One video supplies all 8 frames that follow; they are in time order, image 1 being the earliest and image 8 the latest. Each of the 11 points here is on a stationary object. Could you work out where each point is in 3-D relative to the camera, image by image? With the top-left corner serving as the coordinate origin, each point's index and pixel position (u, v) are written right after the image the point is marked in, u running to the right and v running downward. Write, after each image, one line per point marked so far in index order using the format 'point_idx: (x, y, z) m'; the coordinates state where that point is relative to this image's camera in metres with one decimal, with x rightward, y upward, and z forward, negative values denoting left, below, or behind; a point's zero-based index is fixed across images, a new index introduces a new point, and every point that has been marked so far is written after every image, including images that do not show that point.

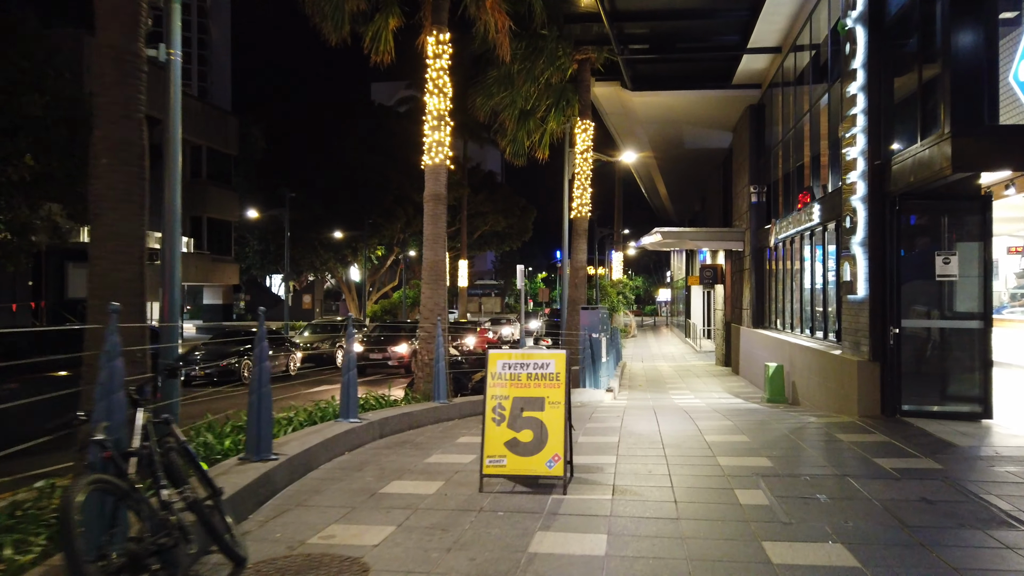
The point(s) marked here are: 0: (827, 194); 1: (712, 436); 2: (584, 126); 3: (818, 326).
0: (+5.3, +1.6, +13.1) m
1: (+2.3, -1.7, +9.0) m
2: (+1.7, +3.9, +18.6) m
3: (+5.5, -0.7, +14.0) m
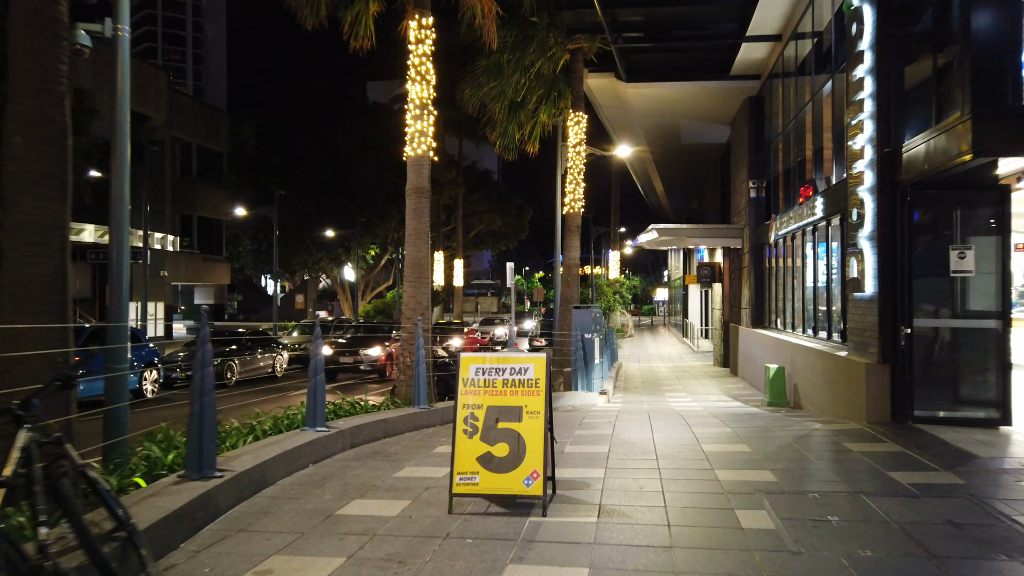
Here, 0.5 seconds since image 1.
0: (+5.1, +1.6, +12.4) m
1: (+2.1, -1.7, +8.3) m
2: (+1.5, +3.9, +17.9) m
3: (+5.3, -0.6, +13.4) m
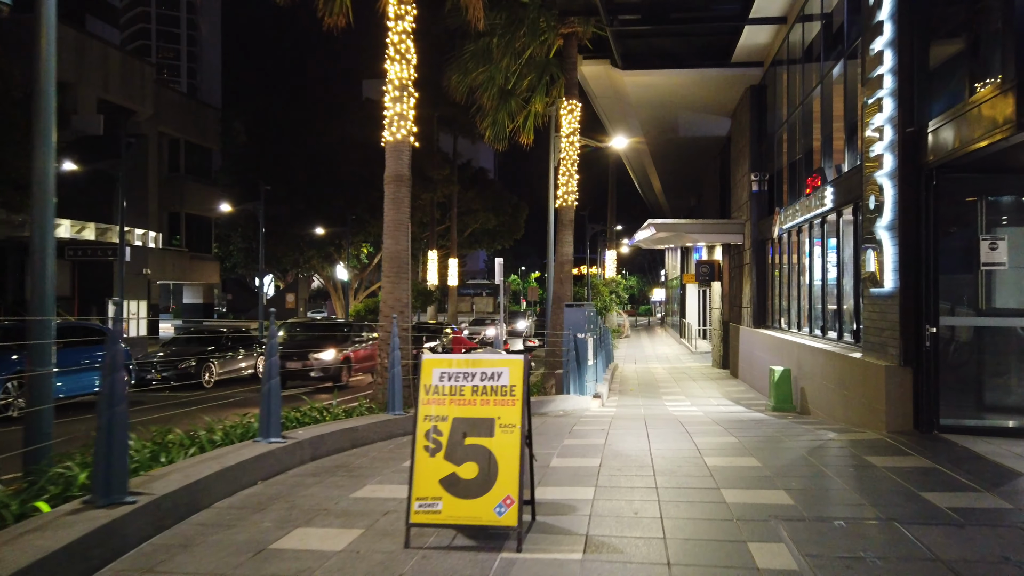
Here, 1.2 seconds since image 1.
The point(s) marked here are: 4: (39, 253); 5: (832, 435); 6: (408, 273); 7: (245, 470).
0: (+4.9, +1.7, +11.6) m
1: (+1.9, -1.6, +7.4) m
2: (+1.3, +4.0, +17.0) m
3: (+5.1, -0.6, +12.5) m
4: (-3.9, +0.3, +6.4) m
5: (+3.5, -1.6, +8.4) m
6: (-1.6, +0.2, +11.8) m
7: (-2.2, -1.5, +6.3) m
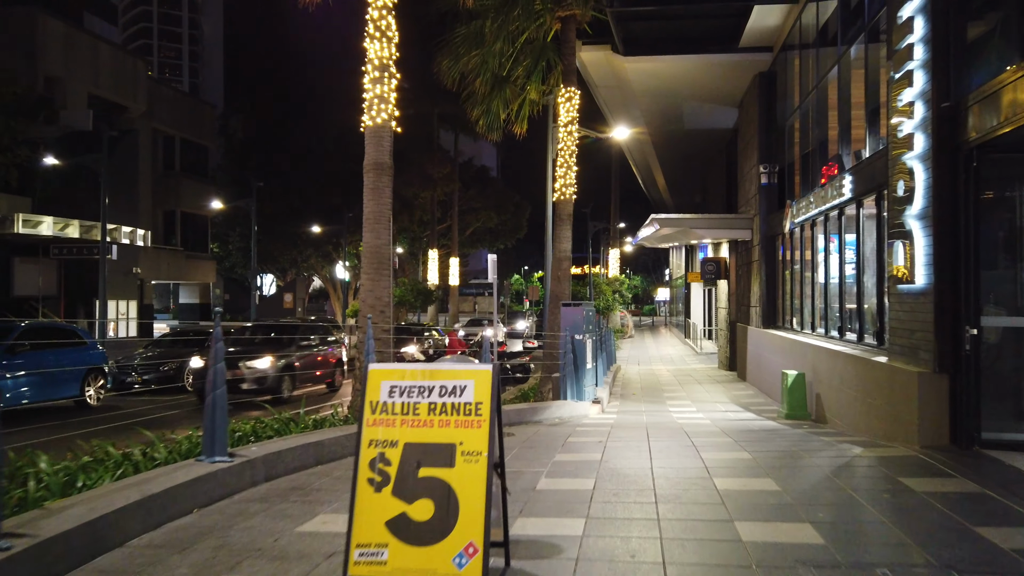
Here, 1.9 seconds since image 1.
0: (+4.7, +1.7, +10.6) m
1: (+1.8, -1.6, +6.5) m
2: (+1.1, +4.0, +16.0) m
3: (+4.9, -0.6, +11.5) m
4: (-4.1, +0.3, +5.5) m
5: (+3.3, -1.6, +7.5) m
6: (-1.7, +0.3, +10.8) m
7: (-2.3, -1.4, +5.4) m
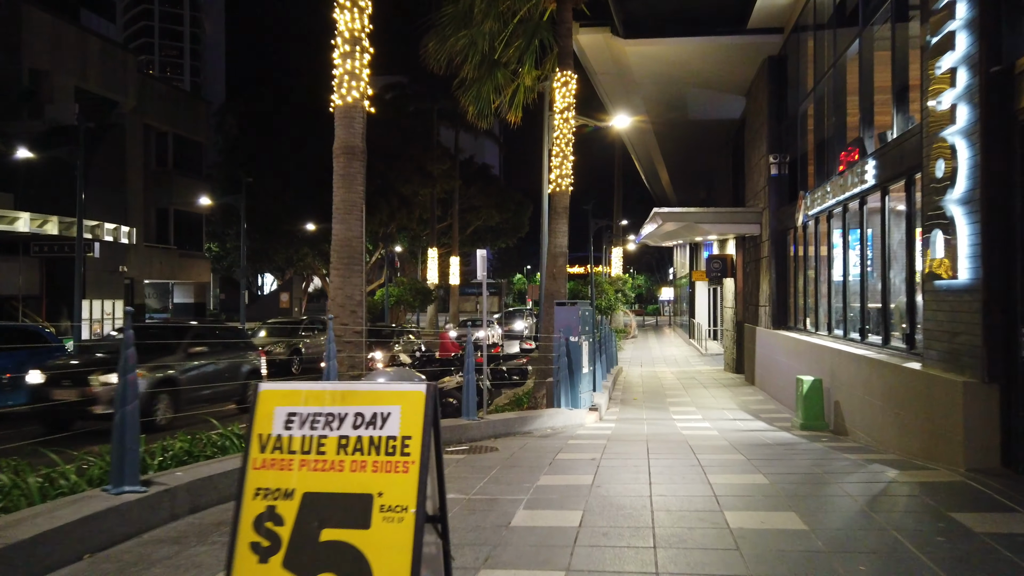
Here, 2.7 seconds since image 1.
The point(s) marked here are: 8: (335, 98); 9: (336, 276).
0: (+4.5, +1.7, +9.5) m
1: (+1.6, -1.6, +5.4) m
2: (+1.0, +4.0, +15.0) m
3: (+4.8, -0.5, +10.4) m
4: (-4.3, +0.3, +4.4) m
5: (+3.1, -1.5, +6.4) m
6: (-1.9, +0.3, +9.8) m
7: (-2.5, -1.4, +4.3) m
8: (-2.2, +2.4, +9.8) m
9: (-2.2, +0.2, +9.6) m
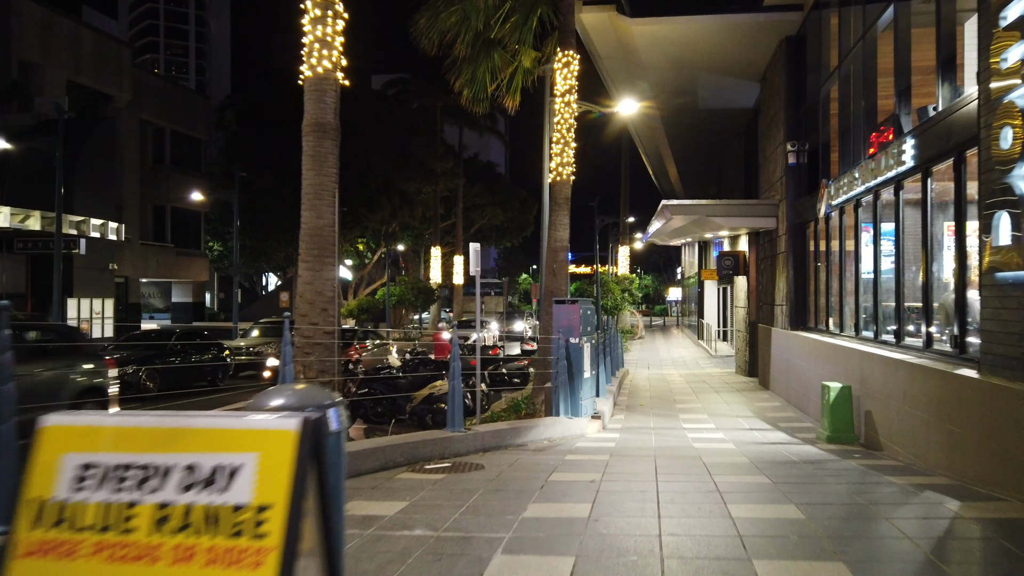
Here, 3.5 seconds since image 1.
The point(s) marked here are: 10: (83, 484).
0: (+4.4, +1.8, +8.4) m
1: (+1.4, -1.5, +4.3) m
2: (+0.9, +4.1, +13.9) m
3: (+4.7, -0.5, +9.3) m
4: (-4.4, +0.4, +3.4) m
5: (+3.0, -1.5, +5.3) m
6: (-2.0, +0.4, +8.7) m
7: (-2.7, -1.3, +3.2) m
8: (-2.3, +2.4, +8.7) m
9: (-2.3, +0.2, +8.6) m
10: (-1.0, -0.4, +1.8) m
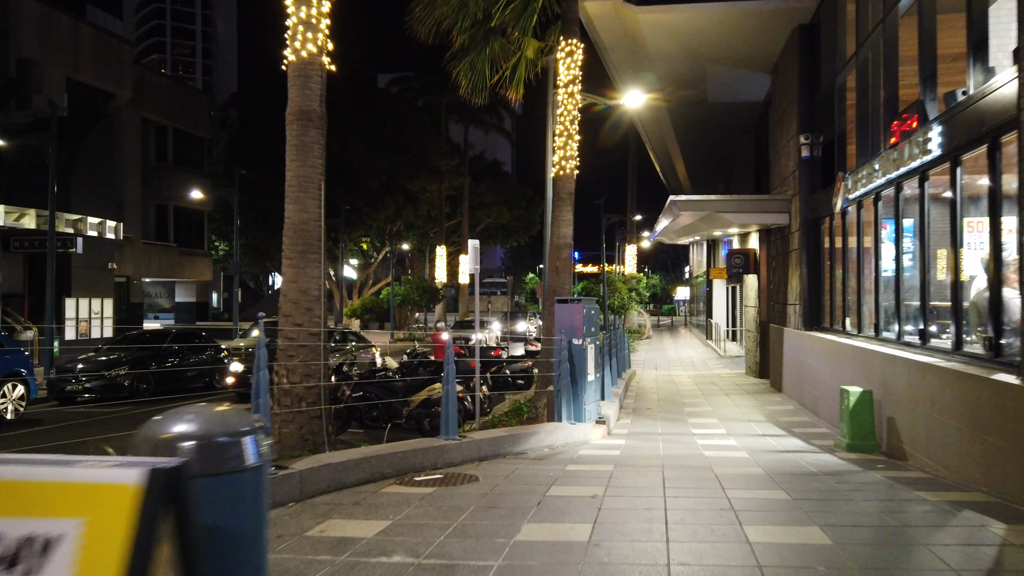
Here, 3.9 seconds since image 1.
0: (+4.4, +1.8, +7.8) m
1: (+1.4, -1.5, +3.7) m
2: (+1.0, +4.1, +13.3) m
3: (+4.6, -0.4, +8.7) m
4: (-4.5, +0.4, +2.9) m
5: (+2.9, -1.5, +4.7) m
6: (-2.0, +0.4, +8.2) m
7: (-2.8, -1.3, +2.7) m
8: (-2.3, +2.5, +8.2) m
9: (-2.3, +0.2, +8.0) m
10: (-1.1, -0.4, +1.3) m
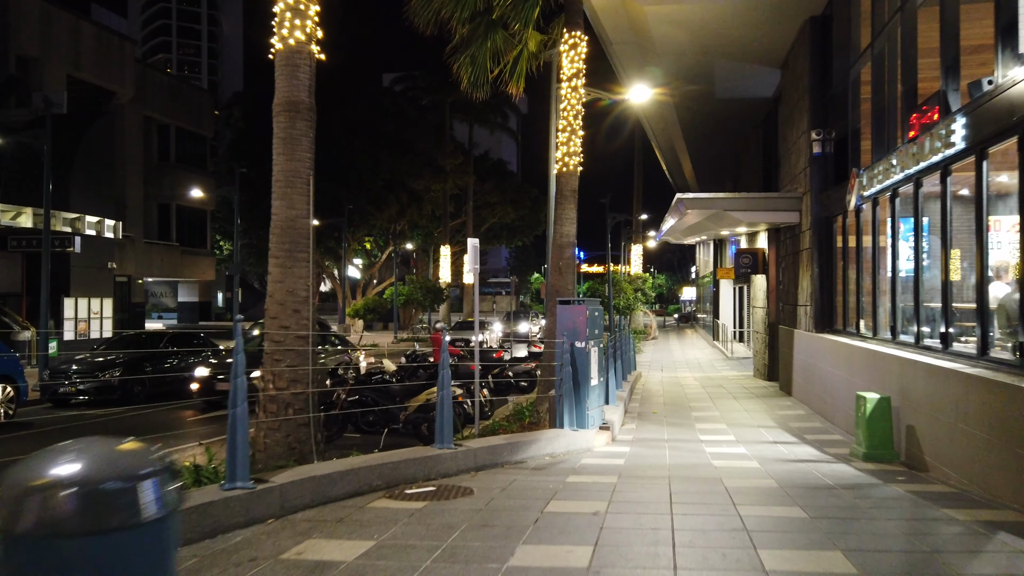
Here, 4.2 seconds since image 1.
0: (+4.4, +1.8, +7.3) m
1: (+1.3, -1.5, +3.3) m
2: (+1.0, +4.1, +12.9) m
3: (+4.6, -0.5, +8.2) m
4: (-4.5, +0.4, +2.5) m
5: (+2.9, -1.5, +4.3) m
6: (-2.0, +0.4, +7.8) m
7: (-2.8, -1.3, +2.3) m
8: (-2.3, +2.5, +7.8) m
9: (-2.3, +0.2, +7.6) m
10: (-1.1, -0.4, +0.9) m
